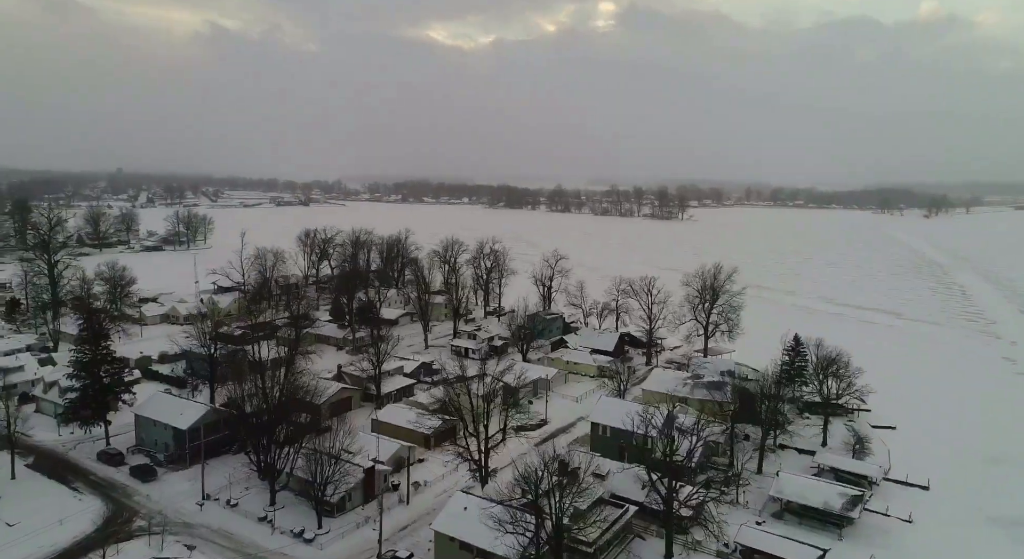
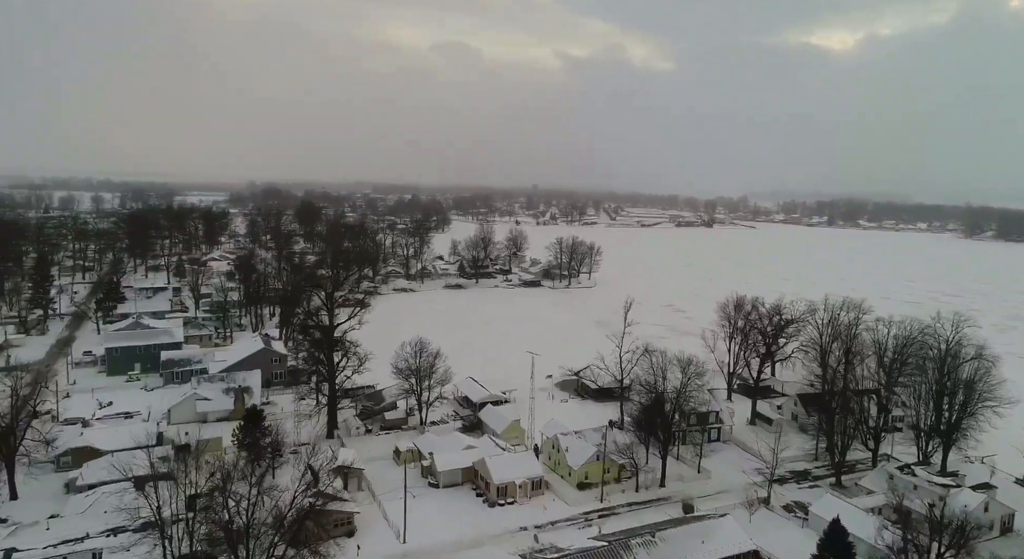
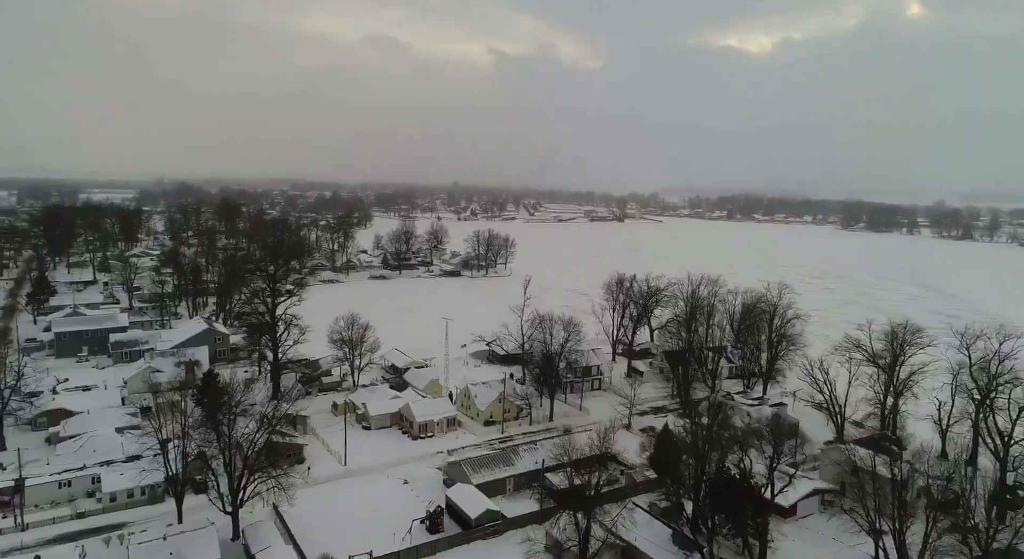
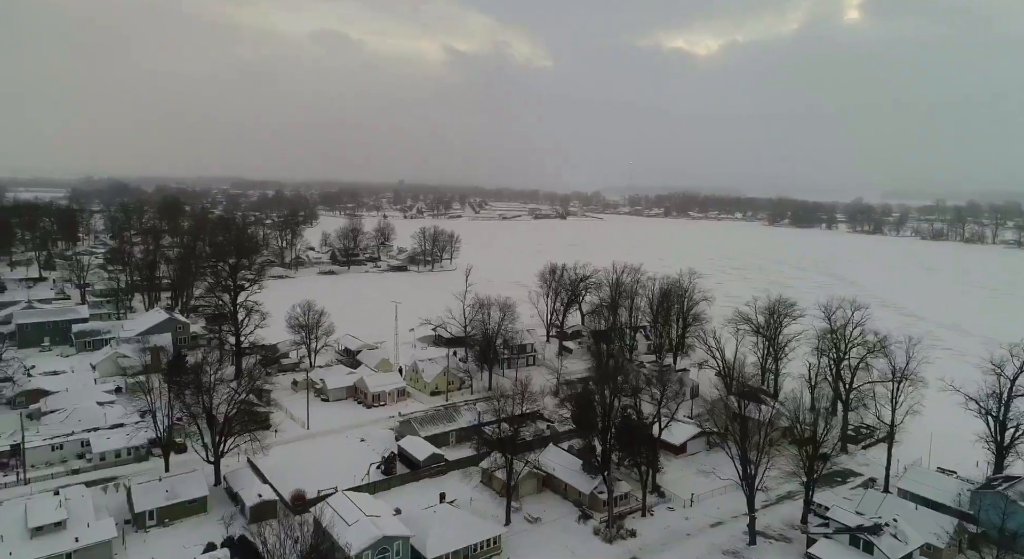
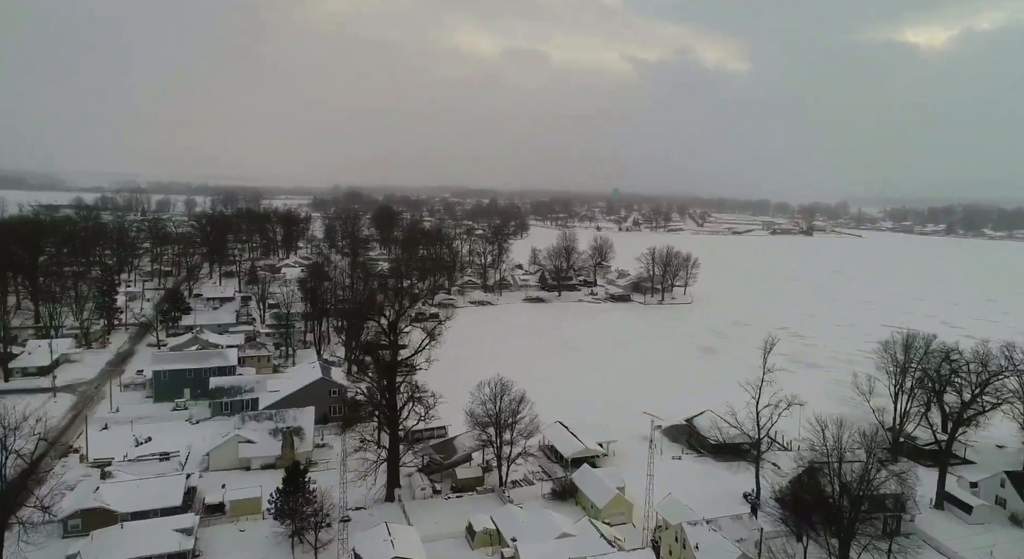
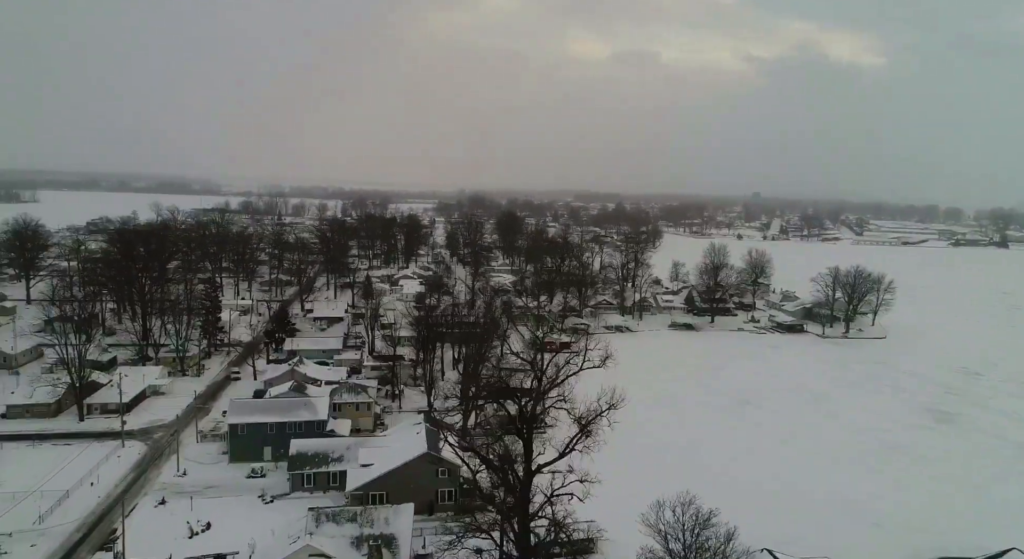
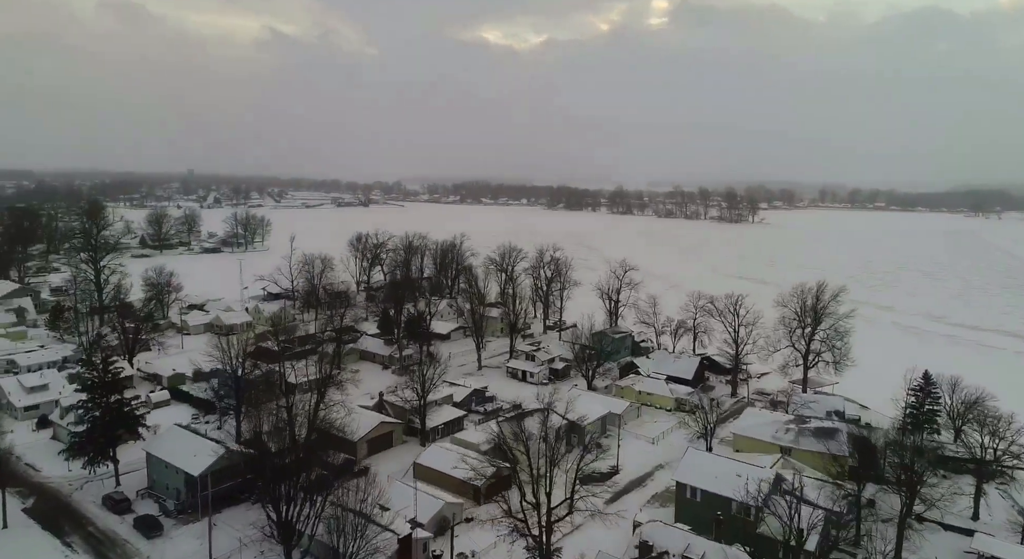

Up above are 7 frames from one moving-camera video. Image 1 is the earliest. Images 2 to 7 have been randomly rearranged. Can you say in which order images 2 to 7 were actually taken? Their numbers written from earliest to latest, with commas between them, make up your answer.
7, 4, 3, 2, 5, 6
